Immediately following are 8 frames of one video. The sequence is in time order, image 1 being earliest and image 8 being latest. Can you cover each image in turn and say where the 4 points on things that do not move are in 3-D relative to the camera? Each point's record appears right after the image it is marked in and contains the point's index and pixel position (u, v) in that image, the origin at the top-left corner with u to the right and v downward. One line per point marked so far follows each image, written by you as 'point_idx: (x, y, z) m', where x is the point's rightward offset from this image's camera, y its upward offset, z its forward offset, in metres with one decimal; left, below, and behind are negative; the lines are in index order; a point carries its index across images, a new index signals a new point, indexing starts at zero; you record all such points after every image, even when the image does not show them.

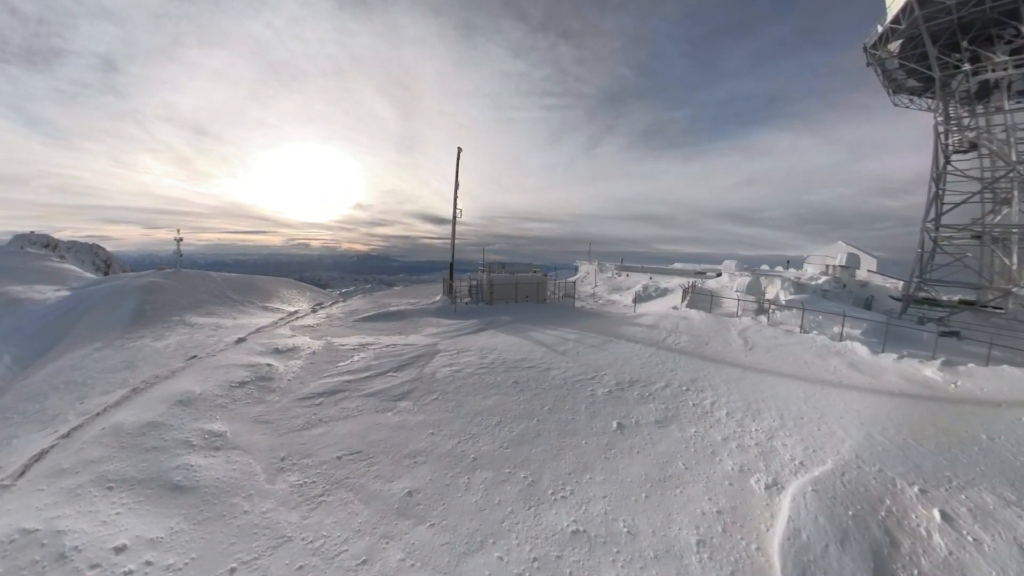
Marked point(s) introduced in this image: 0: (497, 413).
0: (-0.3, -3.7, +12.8) m
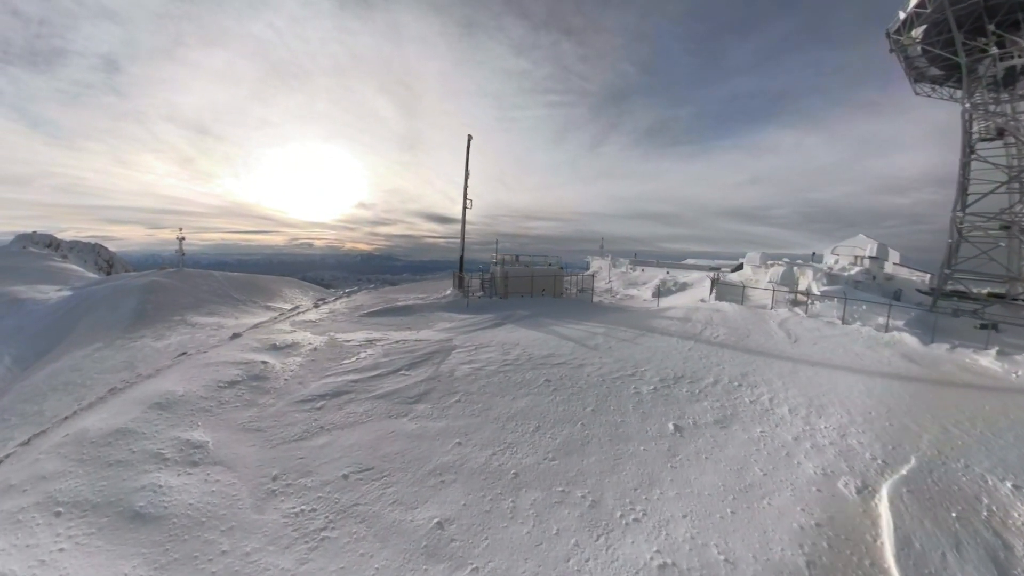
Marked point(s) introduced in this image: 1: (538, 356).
0: (+0.6, -3.2, +10.7) m
1: (+0.9, -2.3, +14.6) m
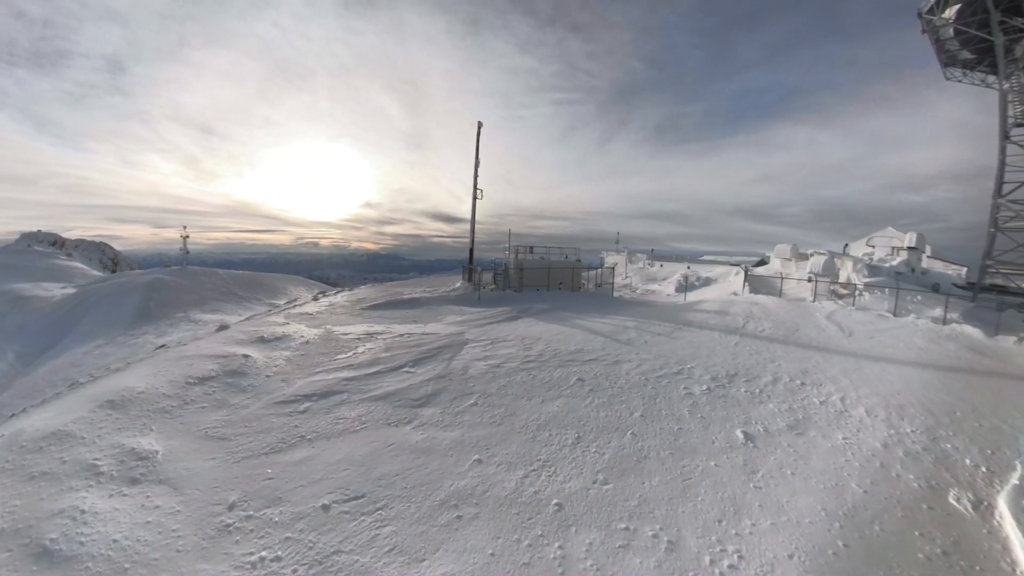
0: (+1.2, -2.7, +8.6) m
1: (+1.5, -1.8, +12.5) m
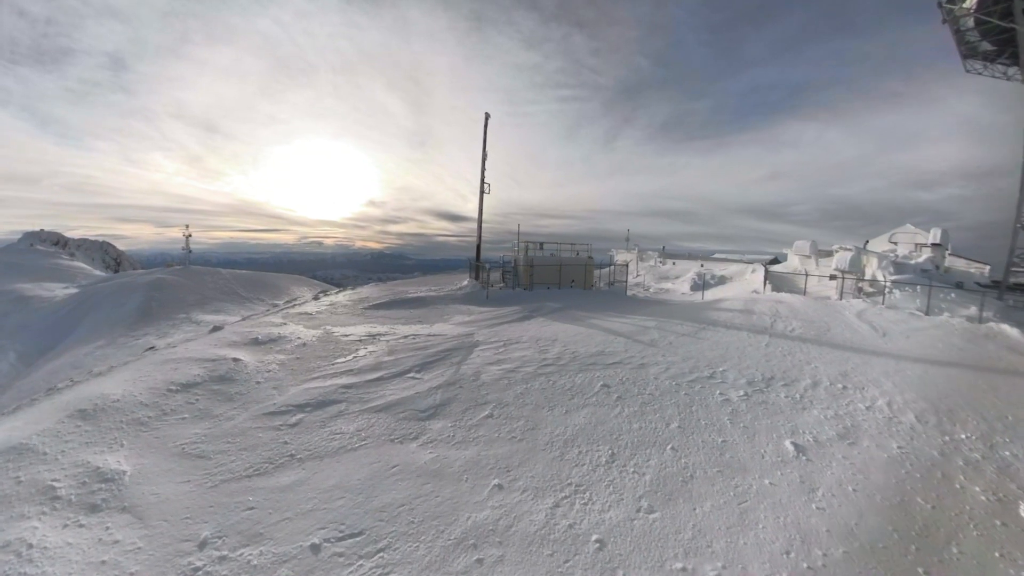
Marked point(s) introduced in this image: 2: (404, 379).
0: (+1.6, -2.6, +7.5) m
1: (+1.9, -1.7, +11.4) m
2: (-2.3, -2.0, +9.5) m
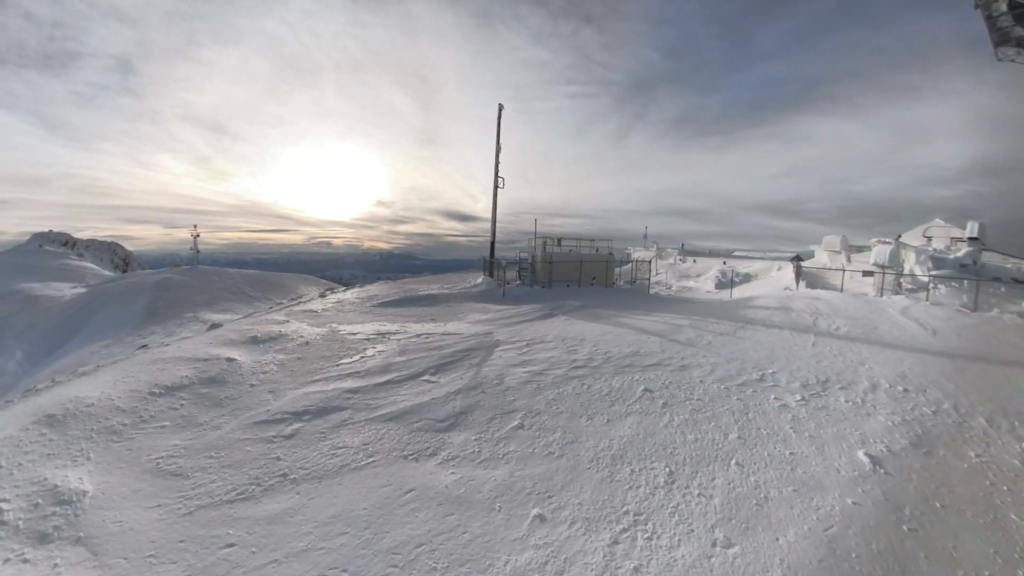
0: (+2.1, -2.4, +6.4) m
1: (+2.5, -1.6, +10.3) m
2: (-1.8, -1.8, +8.4) m
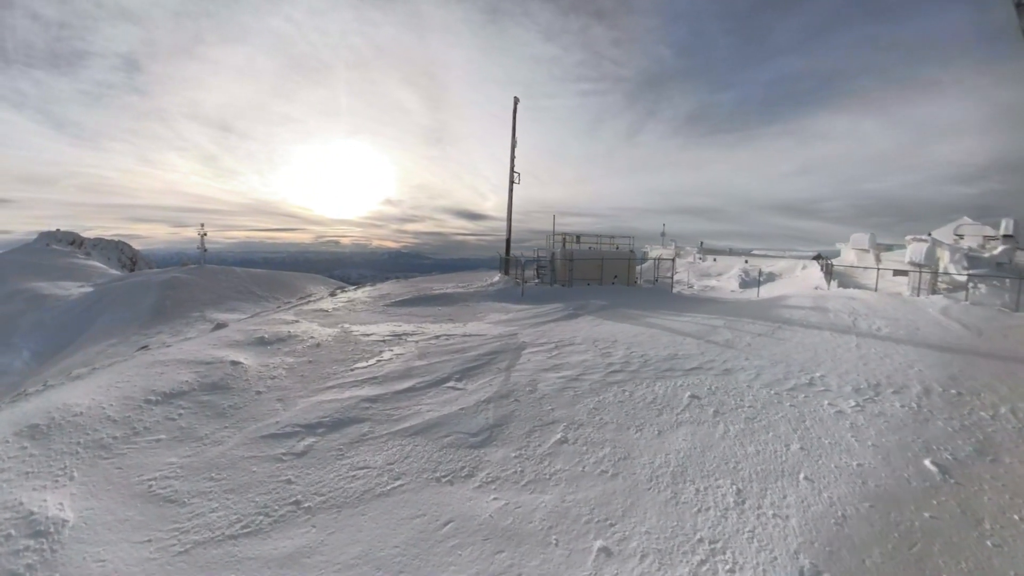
0: (+2.6, -2.3, +5.6) m
1: (+3.1, -1.5, +9.5) m
2: (-1.2, -1.8, +7.7) m
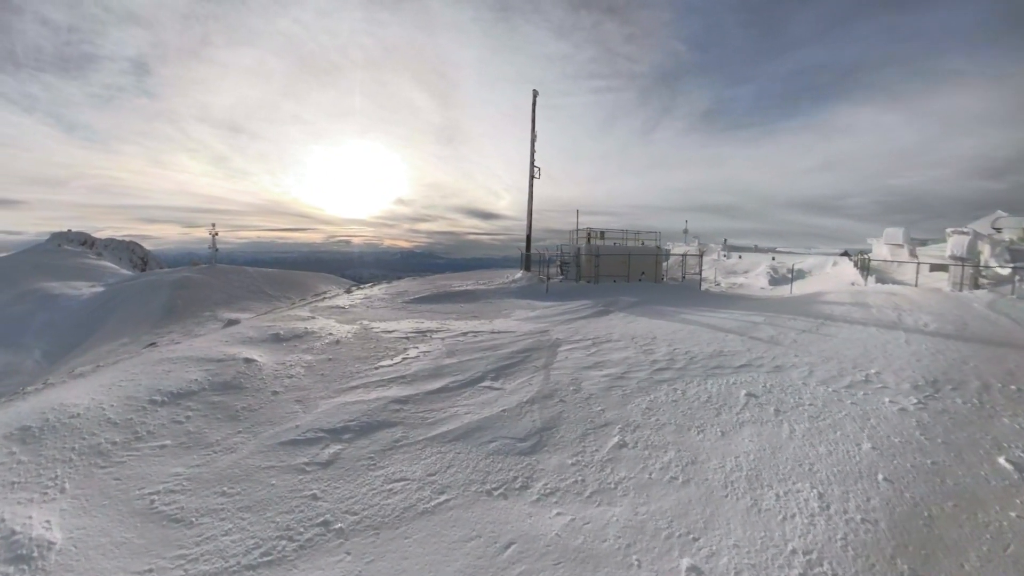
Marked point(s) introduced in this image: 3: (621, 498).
0: (+3.2, -2.2, +4.8) m
1: (+3.7, -1.3, +8.7) m
2: (-0.6, -1.6, +7.0) m
3: (+1.0, -2.0, +4.1) m
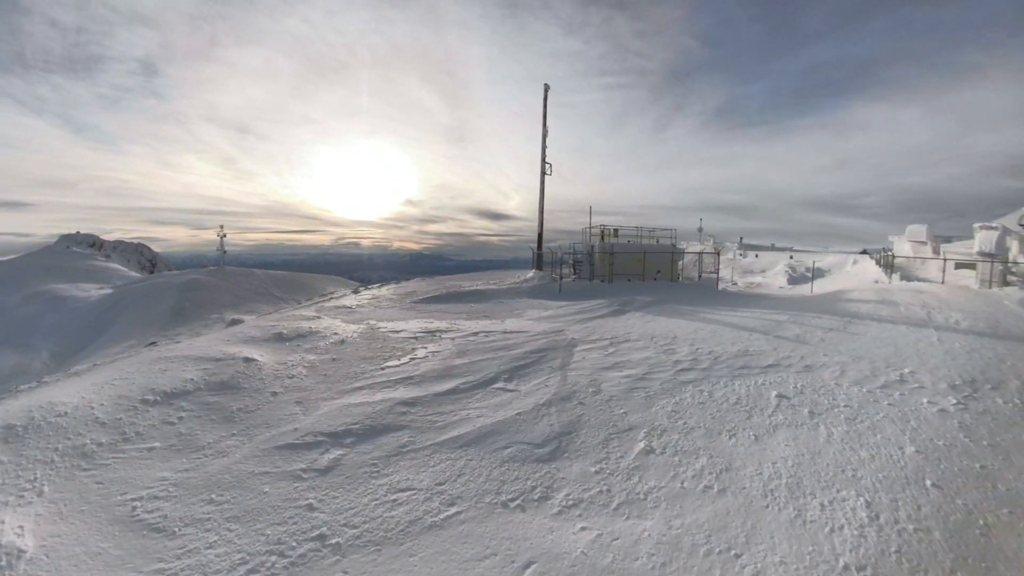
0: (+3.4, -2.1, +4.3) m
1: (+4.0, -1.3, +8.2) m
2: (-0.4, -1.5, +6.6) m
3: (+1.2, -1.9, +3.7) m
